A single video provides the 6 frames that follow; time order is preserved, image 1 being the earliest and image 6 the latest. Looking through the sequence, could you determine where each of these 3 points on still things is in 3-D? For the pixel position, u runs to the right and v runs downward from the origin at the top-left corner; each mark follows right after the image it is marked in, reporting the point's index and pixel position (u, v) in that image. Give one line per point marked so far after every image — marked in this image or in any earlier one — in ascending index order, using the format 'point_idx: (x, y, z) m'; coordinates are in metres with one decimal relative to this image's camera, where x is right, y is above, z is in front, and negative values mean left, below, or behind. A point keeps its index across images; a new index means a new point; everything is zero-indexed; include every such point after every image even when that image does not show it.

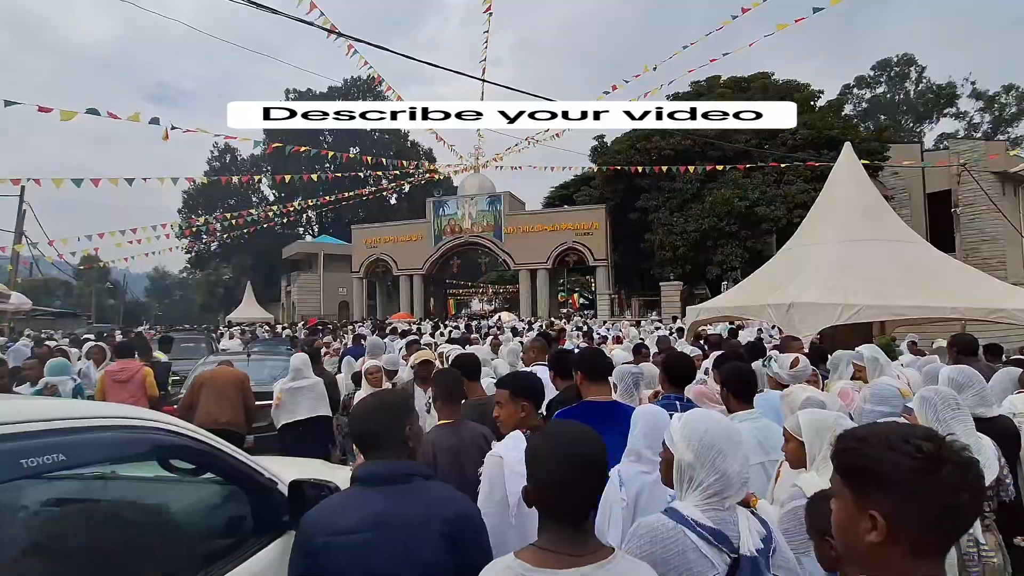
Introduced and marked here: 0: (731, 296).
0: (+3.1, -0.1, +9.4) m
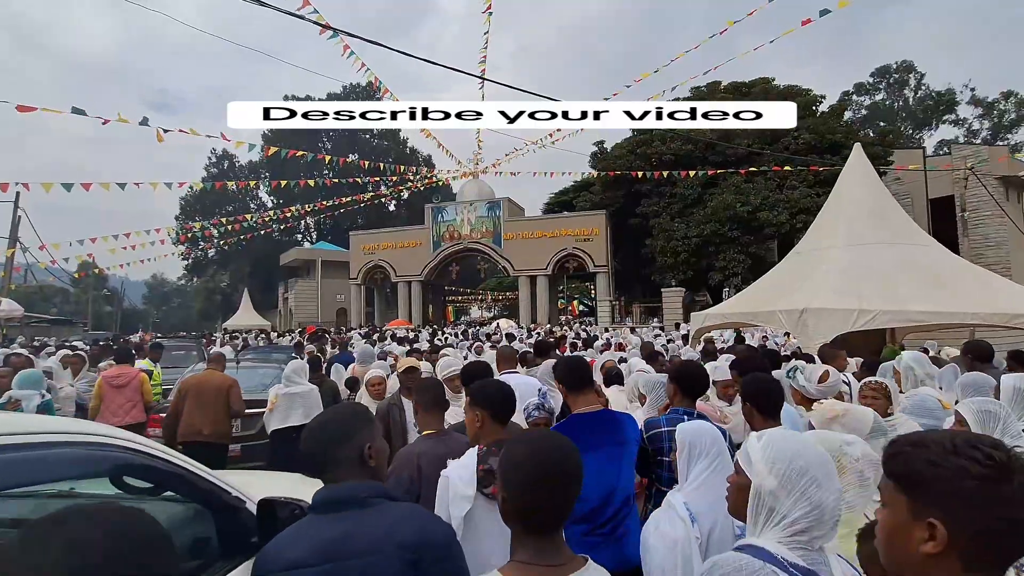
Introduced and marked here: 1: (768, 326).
0: (+3.1, -0.2, +9.0) m
1: (+3.2, -0.5, +8.3) m
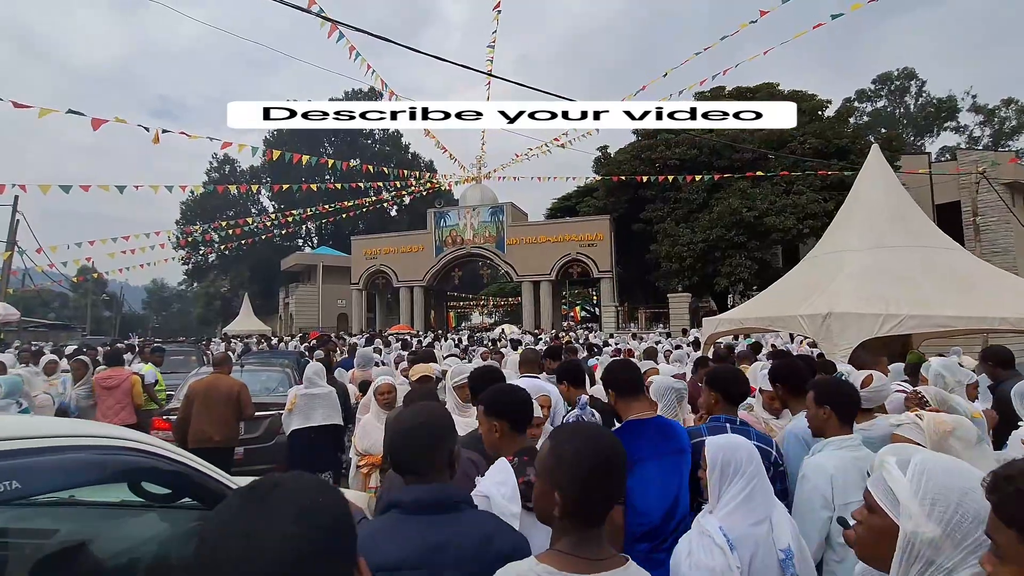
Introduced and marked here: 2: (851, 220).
0: (+3.3, -0.3, +8.8) m
1: (+3.4, -0.5, +8.1) m
2: (+4.8, +1.0, +9.4) m
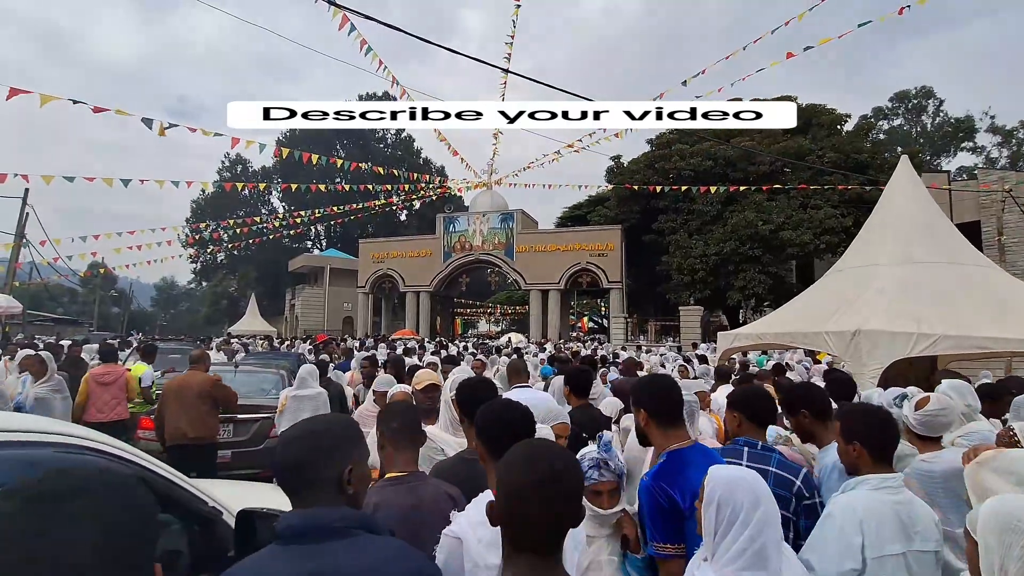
0: (+3.4, -0.4, +8.3) m
1: (+3.5, -0.7, +7.6) m
2: (+4.9, +0.7, +8.9) m
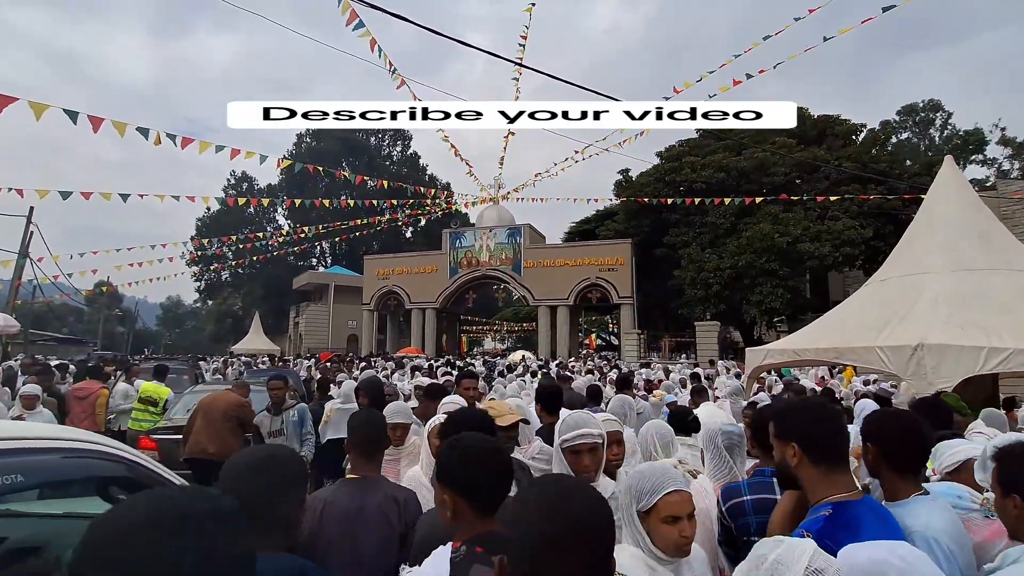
0: (+3.6, -0.6, +7.6) m
1: (+3.7, -0.8, +6.9) m
2: (+5.1, +0.6, +8.2) m
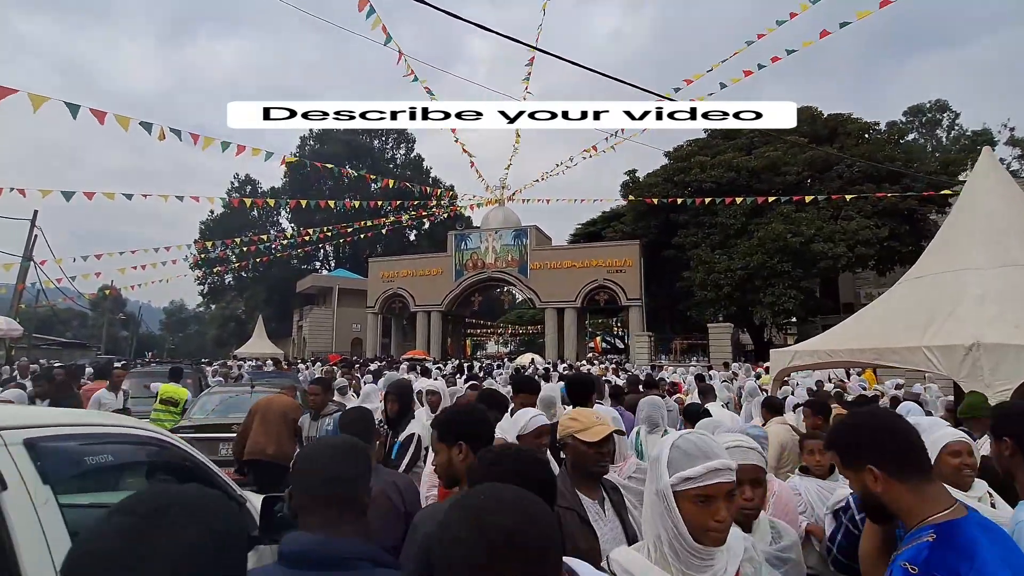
0: (+3.8, -0.5, +7.2) m
1: (+3.9, -0.8, +6.5) m
2: (+5.3, +0.6, +7.8) m
